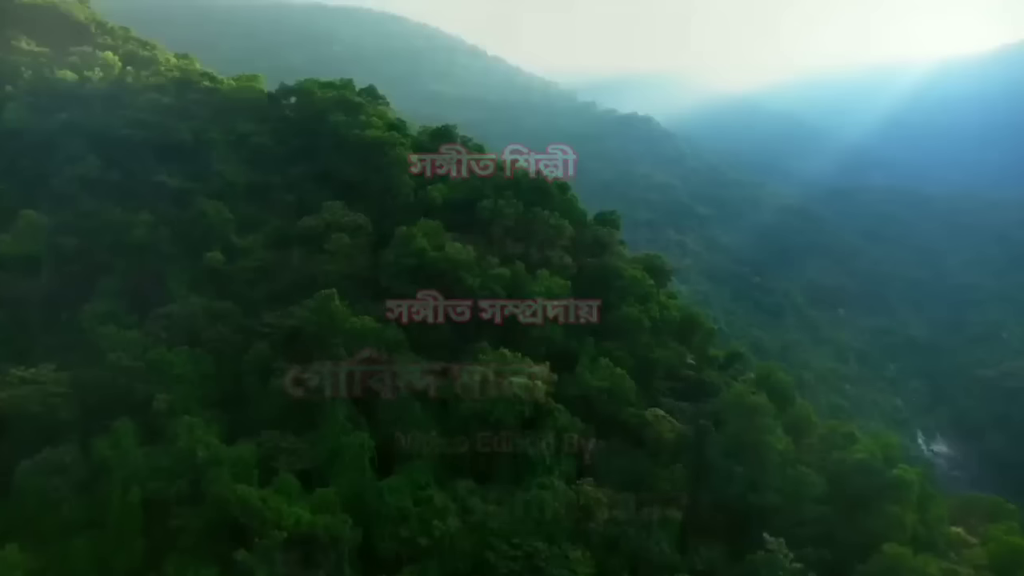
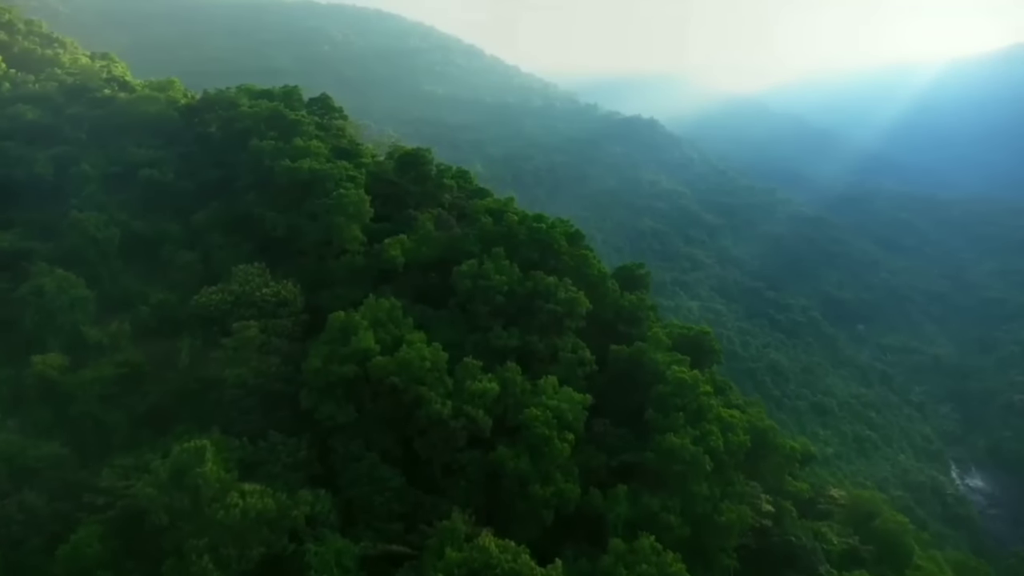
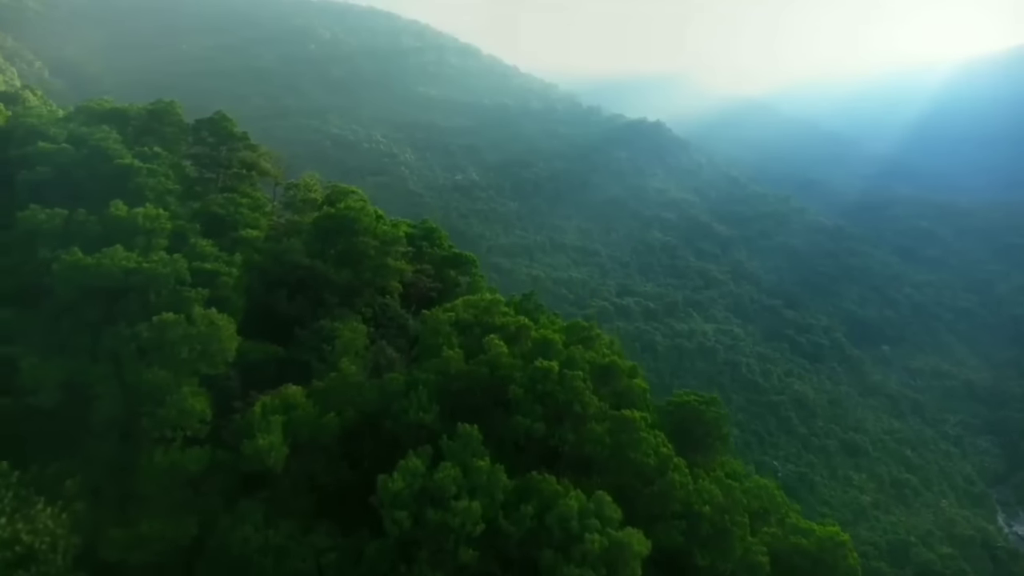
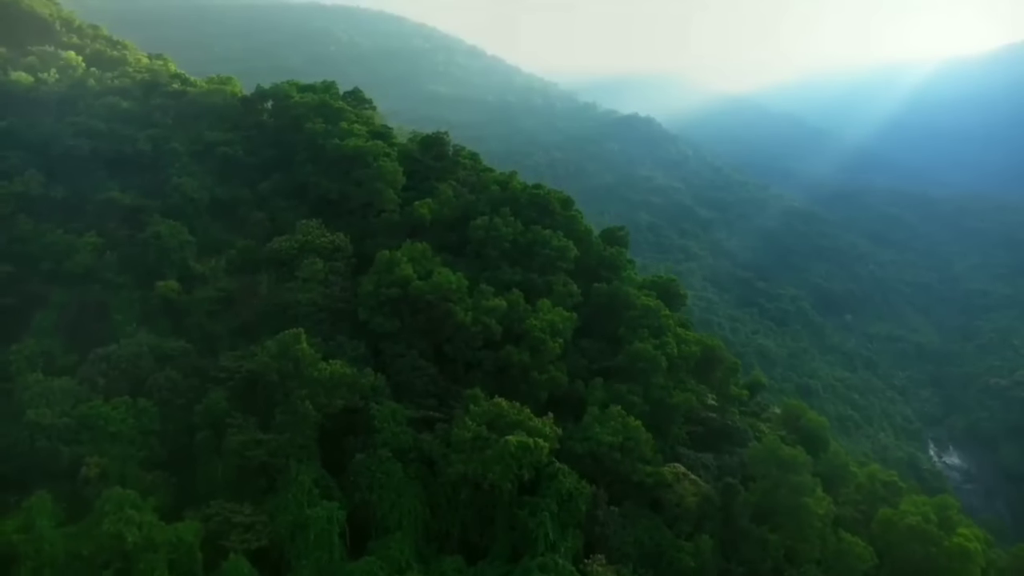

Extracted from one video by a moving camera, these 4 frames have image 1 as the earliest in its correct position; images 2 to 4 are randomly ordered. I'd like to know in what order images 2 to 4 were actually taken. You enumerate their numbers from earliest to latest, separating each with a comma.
4, 2, 3
